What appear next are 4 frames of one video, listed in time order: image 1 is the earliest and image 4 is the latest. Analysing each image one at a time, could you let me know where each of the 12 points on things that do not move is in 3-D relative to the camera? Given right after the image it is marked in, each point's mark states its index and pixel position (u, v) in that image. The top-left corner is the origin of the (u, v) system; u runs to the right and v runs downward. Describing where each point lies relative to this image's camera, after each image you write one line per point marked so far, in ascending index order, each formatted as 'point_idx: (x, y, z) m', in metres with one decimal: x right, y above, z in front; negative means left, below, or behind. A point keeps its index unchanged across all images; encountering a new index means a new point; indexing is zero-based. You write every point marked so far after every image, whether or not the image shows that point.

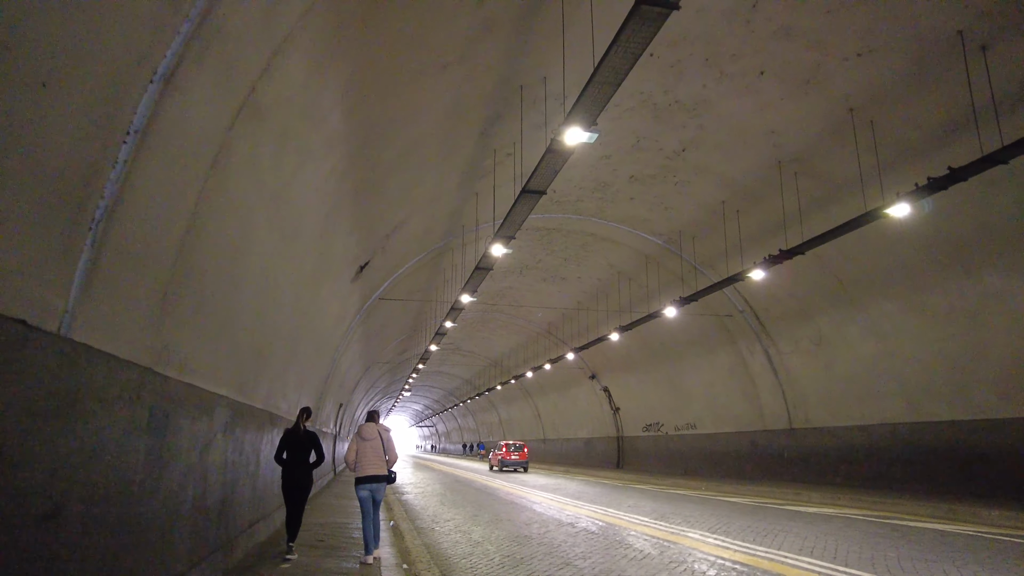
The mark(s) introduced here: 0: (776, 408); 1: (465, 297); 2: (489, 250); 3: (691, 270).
0: (+7.9, -3.6, +18.7) m
1: (-1.2, -0.3, +16.1) m
2: (-0.5, +0.7, +12.4) m
3: (+5.3, +0.5, +18.6) m
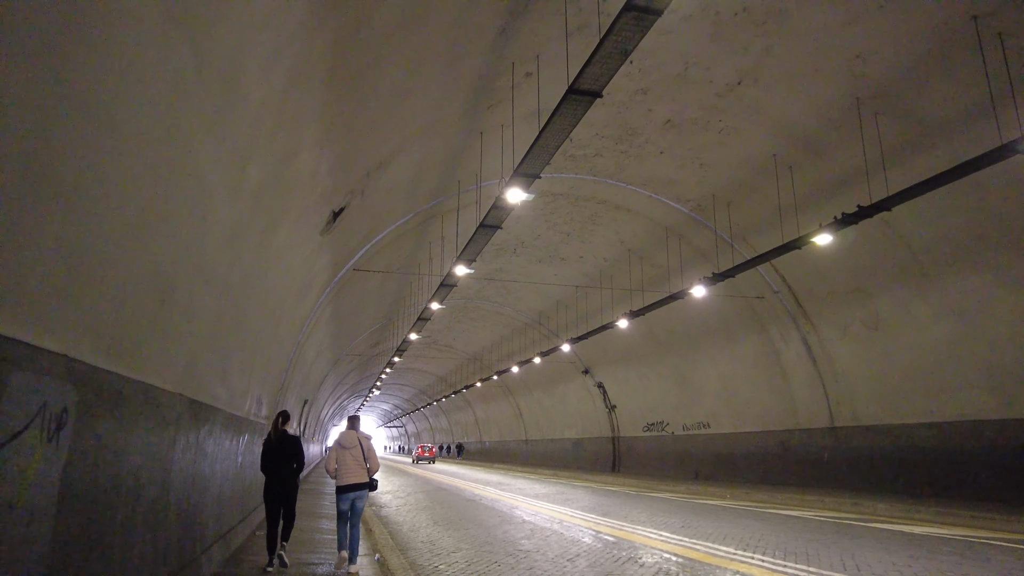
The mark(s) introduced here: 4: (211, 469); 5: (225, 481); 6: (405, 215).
0: (+7.8, -3.0, +16.3) m
1: (-1.1, +0.4, +13.2) m
2: (-0.1, +1.4, +9.6) m
3: (+5.3, +1.1, +16.0) m
4: (-3.5, -2.1, +7.3) m
5: (-3.8, -2.6, +8.3) m
6: (-2.2, +1.5, +13.0) m
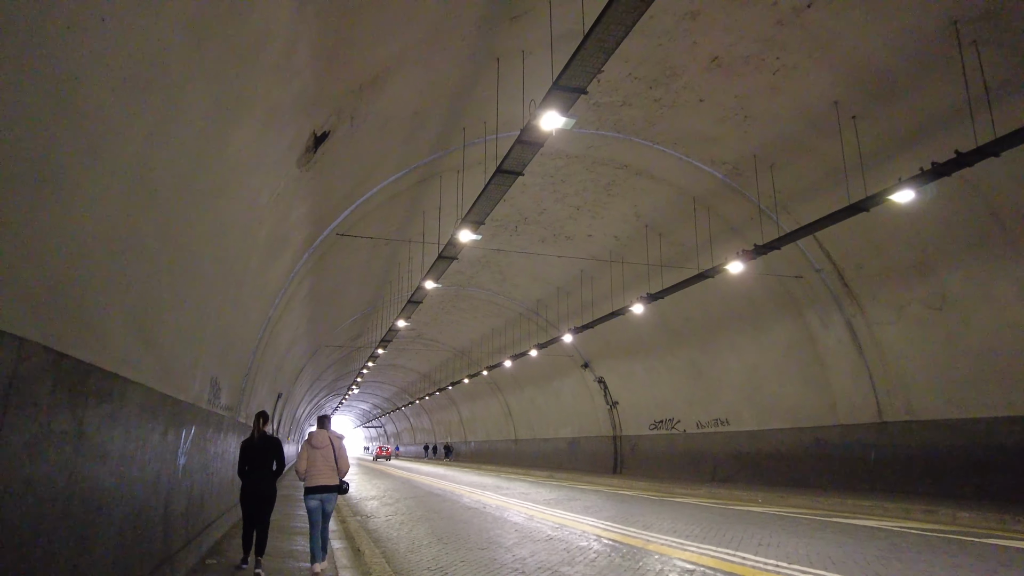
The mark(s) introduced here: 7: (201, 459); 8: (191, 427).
0: (+8.0, -2.5, +14.5) m
1: (-0.8, +1.0, +11.1) m
2: (+0.3, +2.0, +7.5) m
3: (+5.5, +1.7, +14.1) m
4: (-3.1, -1.5, +5.1) m
5: (-3.4, -2.0, +6.1) m
6: (-1.9, +2.1, +10.8) m
7: (-4.0, -2.2, +8.0) m
8: (-3.7, -1.6, +7.1) m
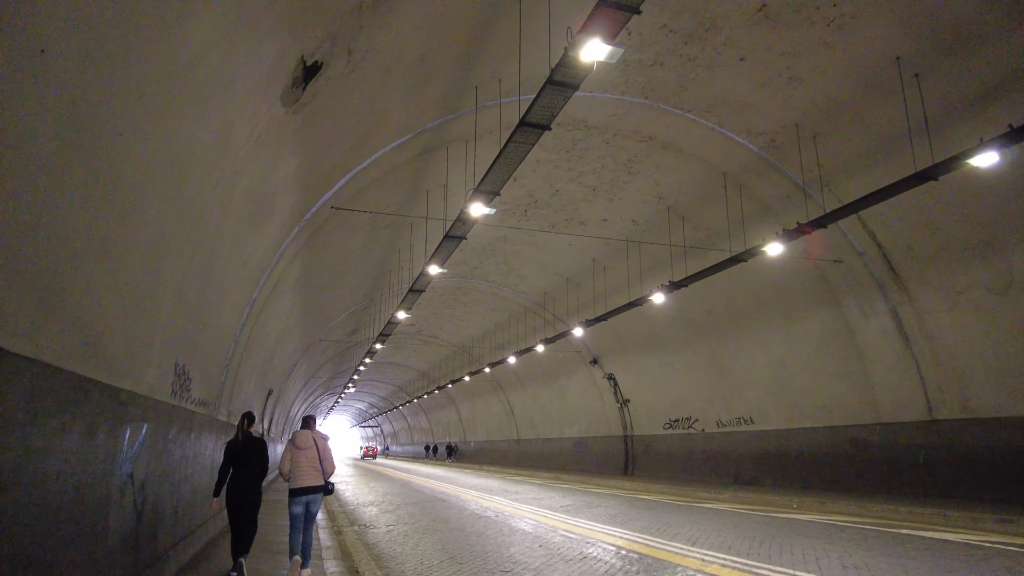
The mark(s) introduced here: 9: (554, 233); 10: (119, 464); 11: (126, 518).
0: (+8.2, -2.2, +13.2) m
1: (-0.5, +1.3, +9.7) m
2: (+0.6, +2.3, +6.2) m
3: (+5.7, +2.0, +12.8) m
4: (-2.8, -1.2, +3.8) m
5: (-3.1, -1.7, +4.8) m
6: (-1.6, +2.4, +9.5) m
7: (-3.7, -1.9, +6.7) m
8: (-3.3, -1.3, +5.8) m
9: (+1.2, +1.6, +17.6) m
10: (-3.1, -1.4, +4.8) m
11: (-3.2, -1.9, +5.0) m
